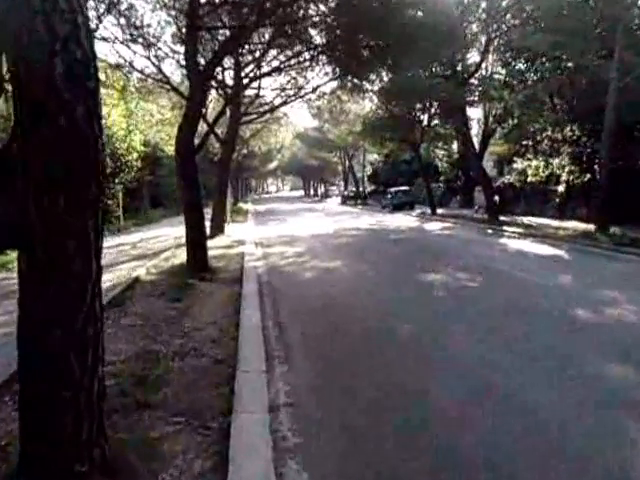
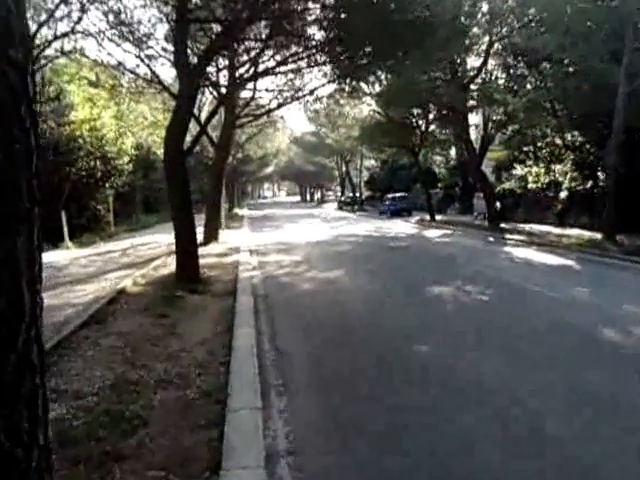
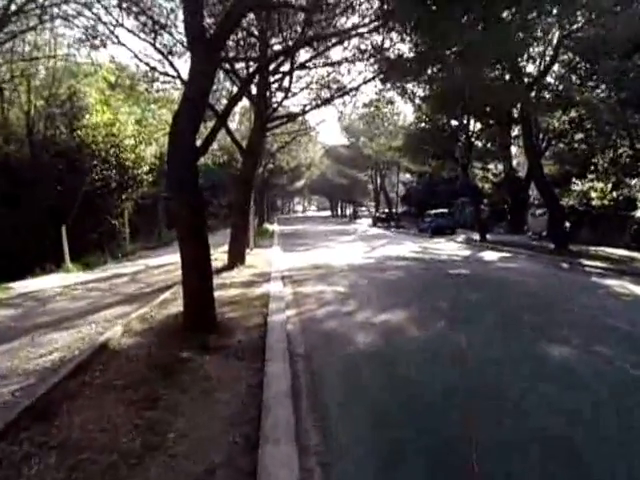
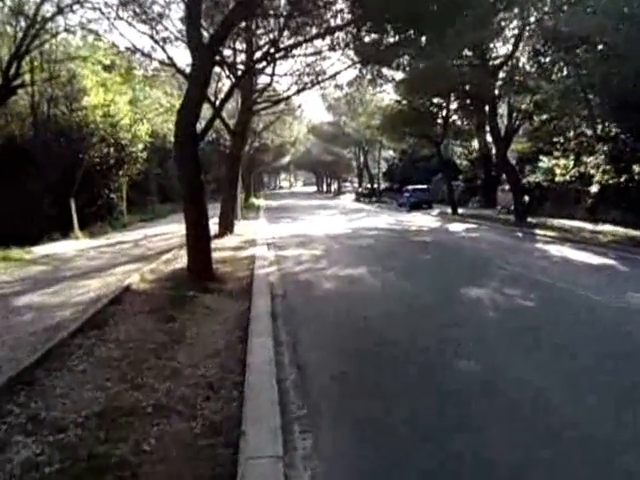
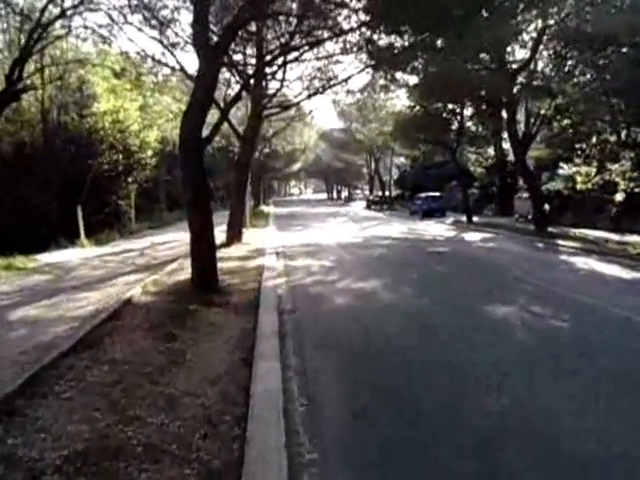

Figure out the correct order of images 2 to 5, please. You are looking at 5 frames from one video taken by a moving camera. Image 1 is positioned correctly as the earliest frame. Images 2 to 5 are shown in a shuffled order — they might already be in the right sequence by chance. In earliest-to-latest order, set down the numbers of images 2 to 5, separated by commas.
2, 4, 5, 3
